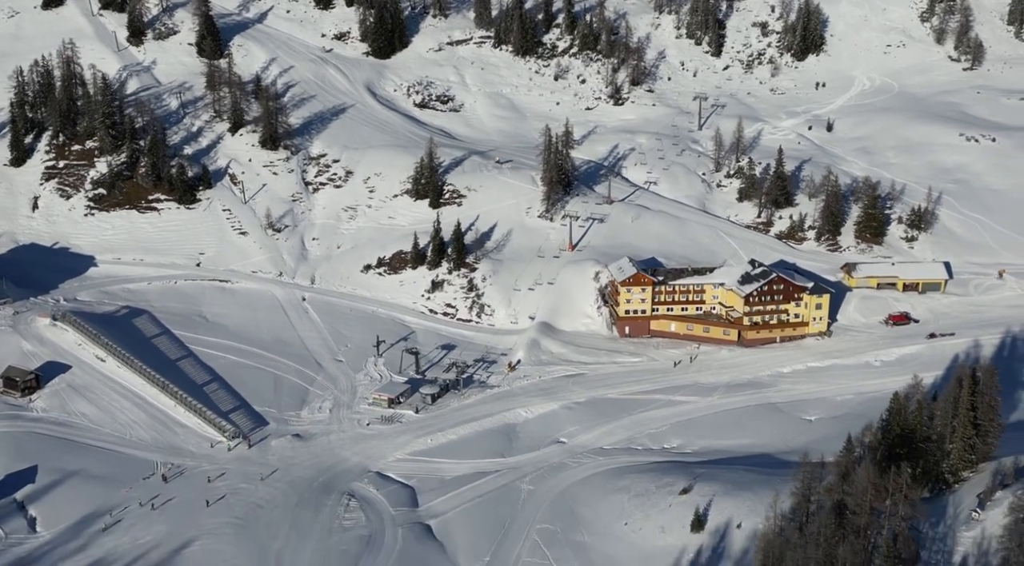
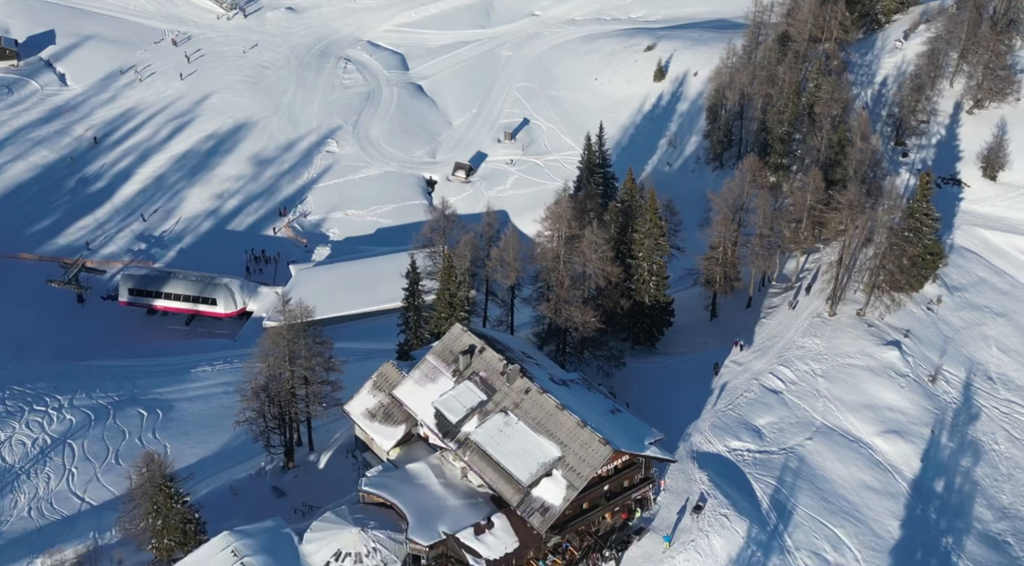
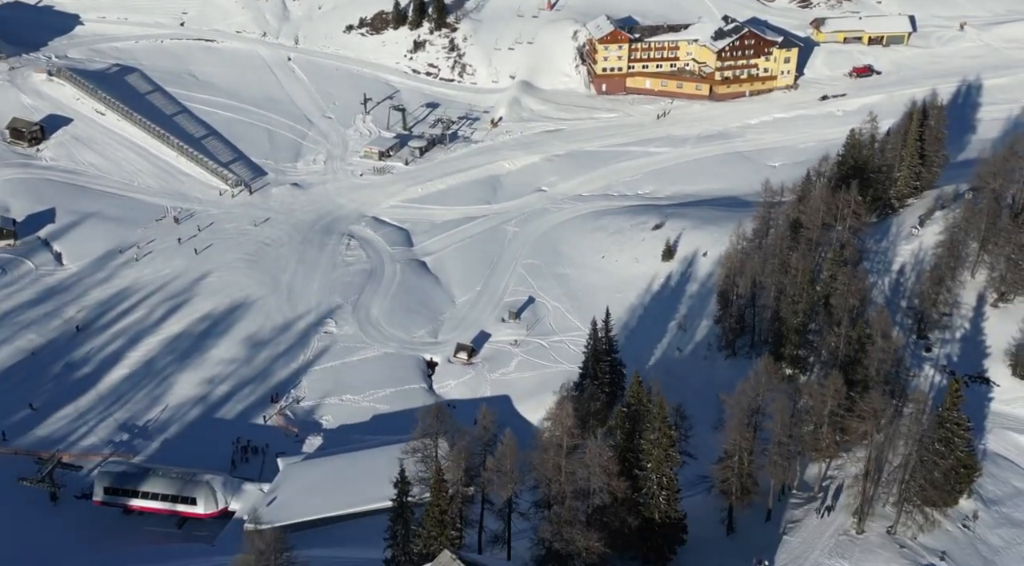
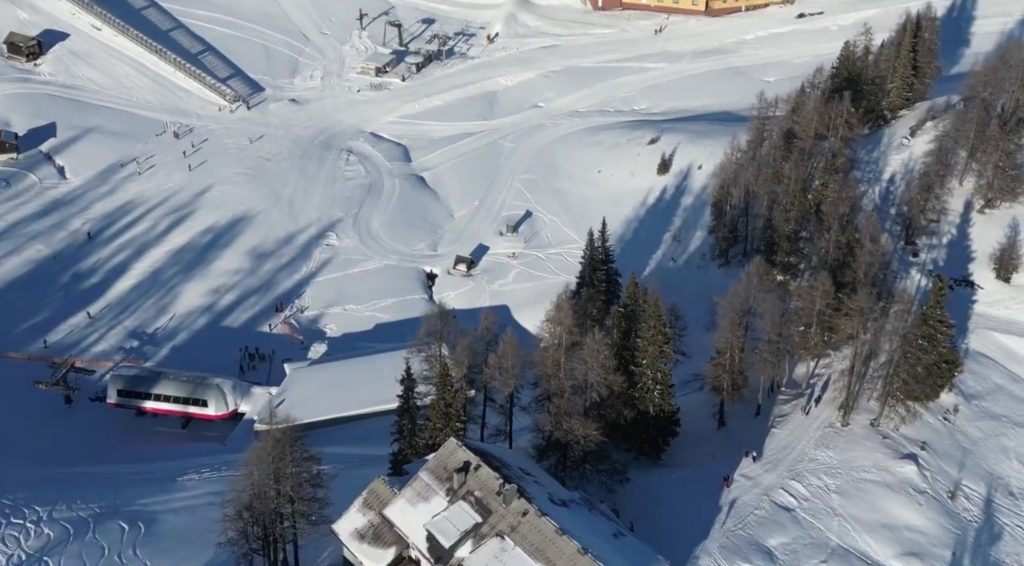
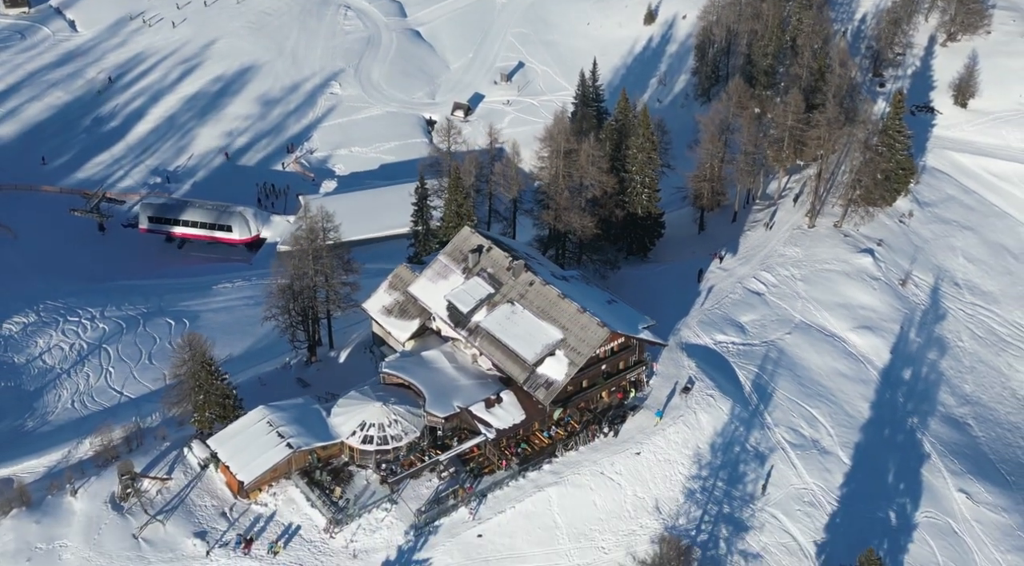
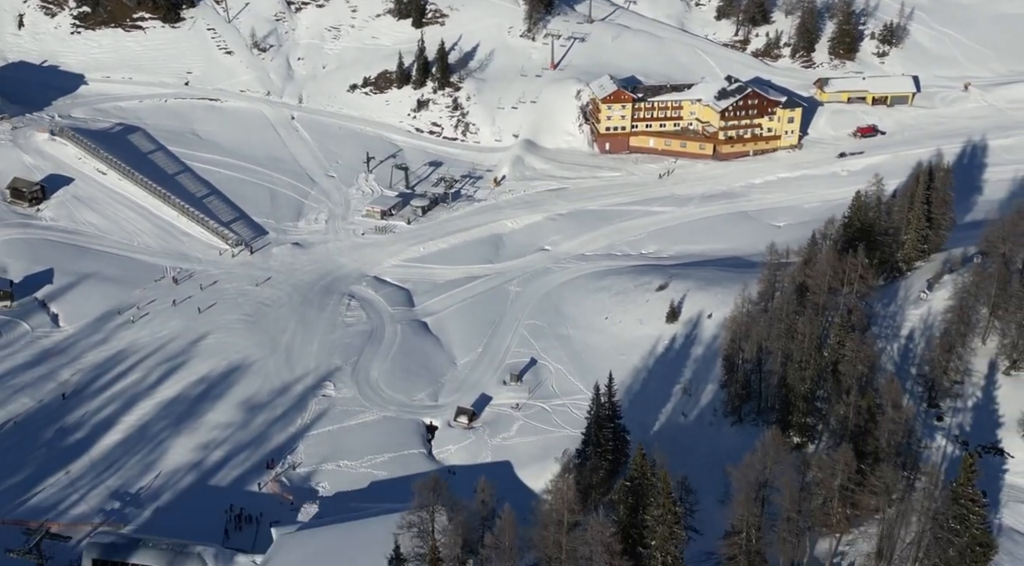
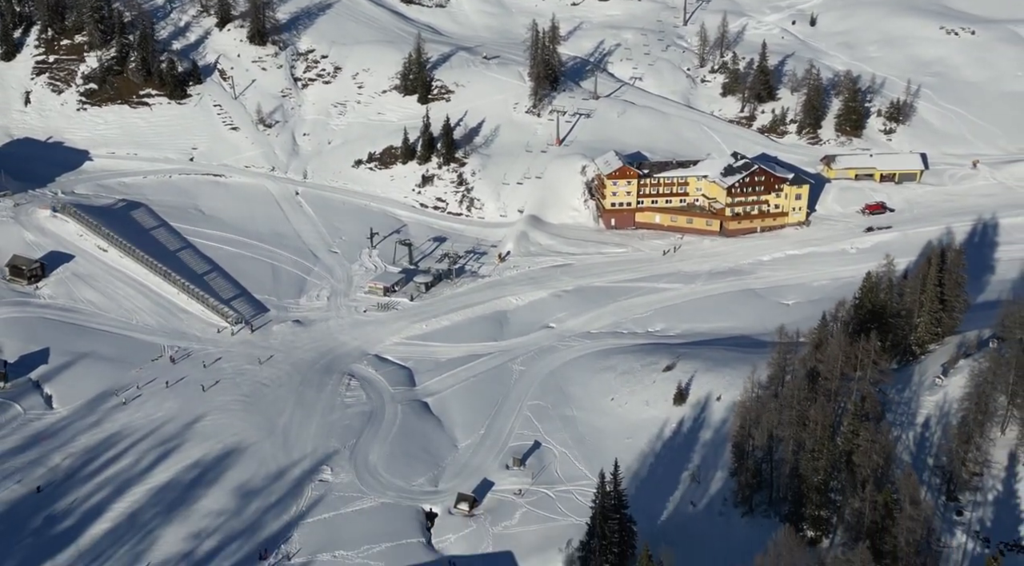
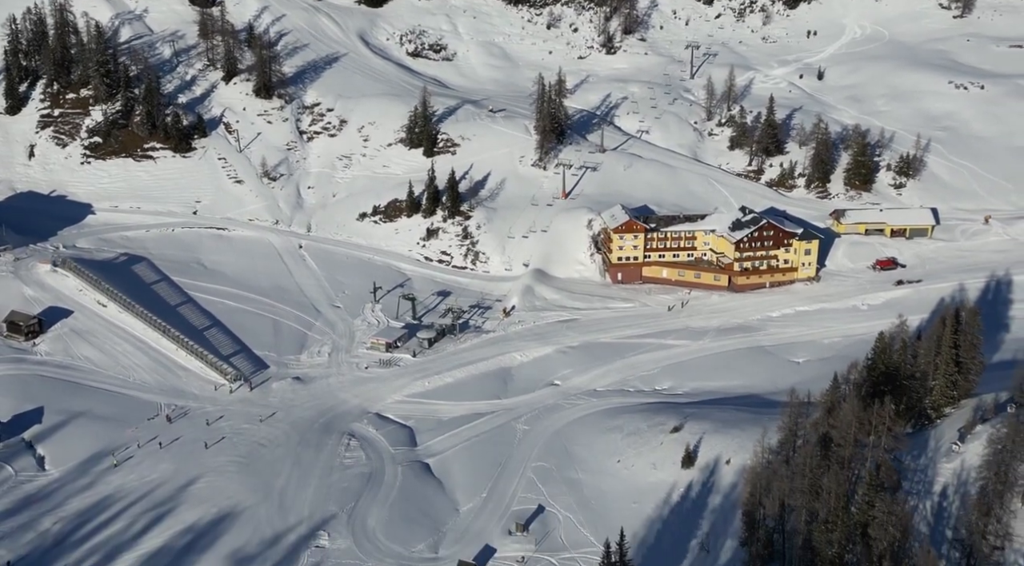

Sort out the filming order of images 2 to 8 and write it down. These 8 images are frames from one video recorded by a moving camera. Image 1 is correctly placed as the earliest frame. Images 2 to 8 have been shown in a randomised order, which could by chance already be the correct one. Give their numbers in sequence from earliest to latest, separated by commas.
8, 7, 6, 3, 4, 2, 5
